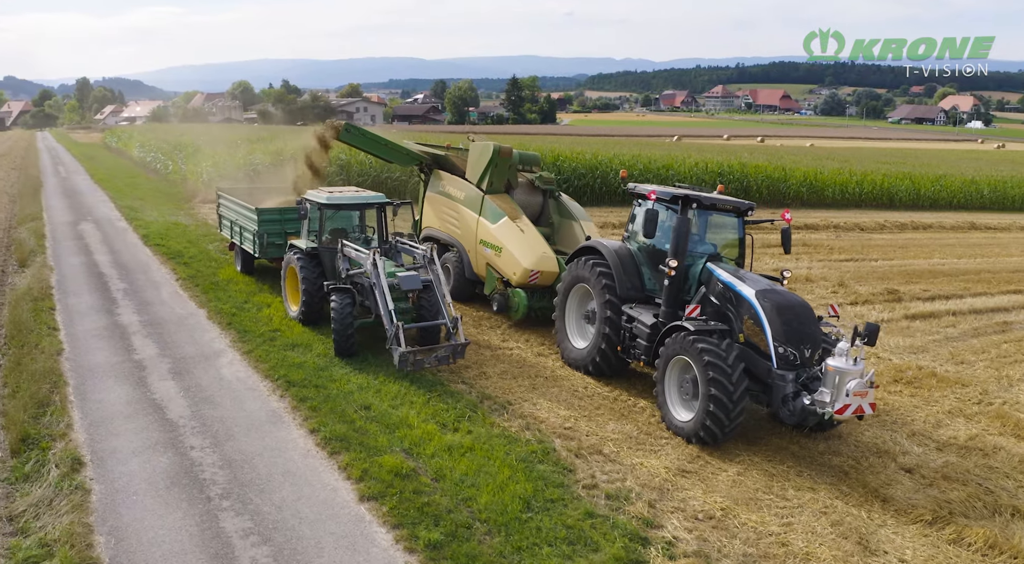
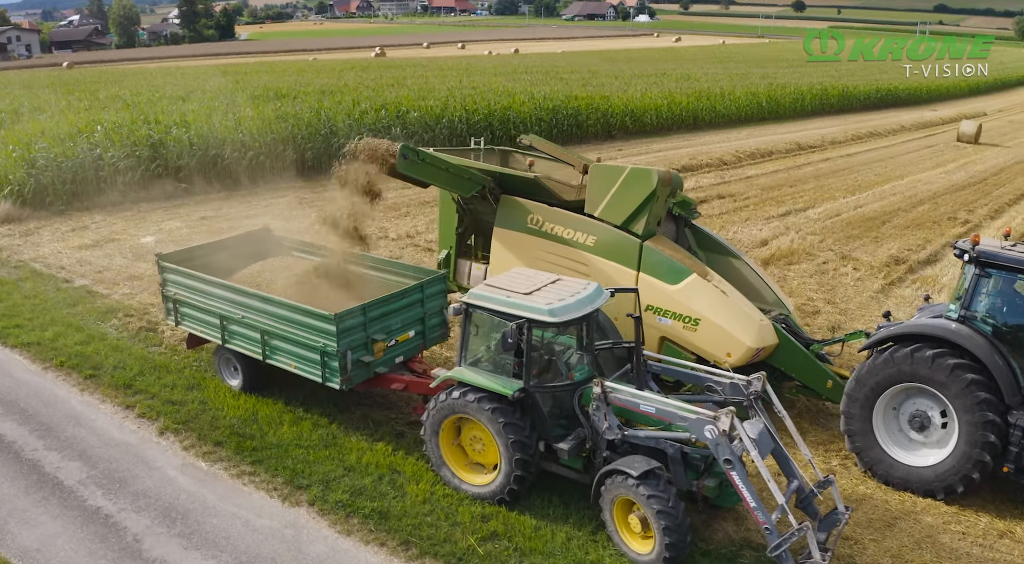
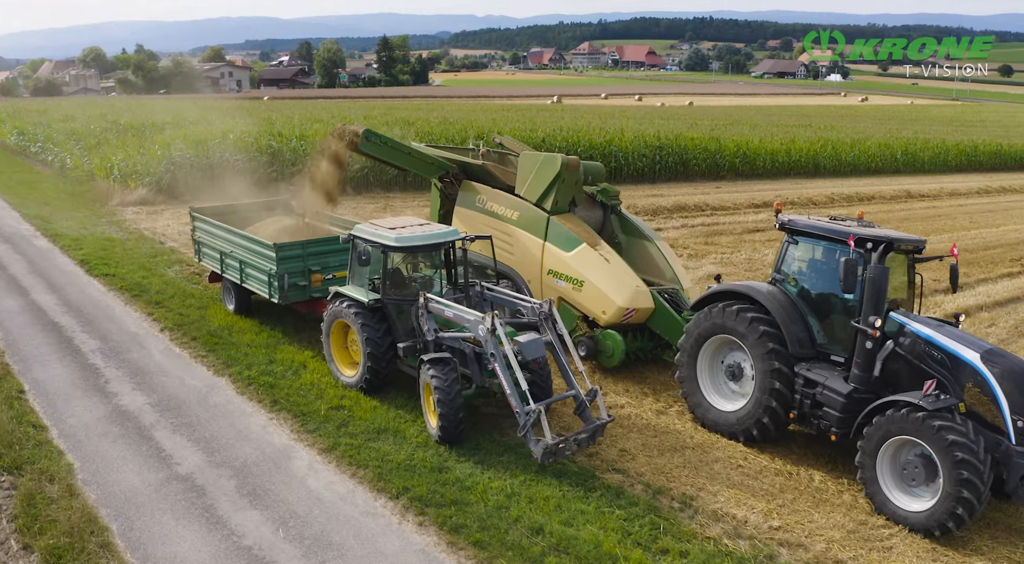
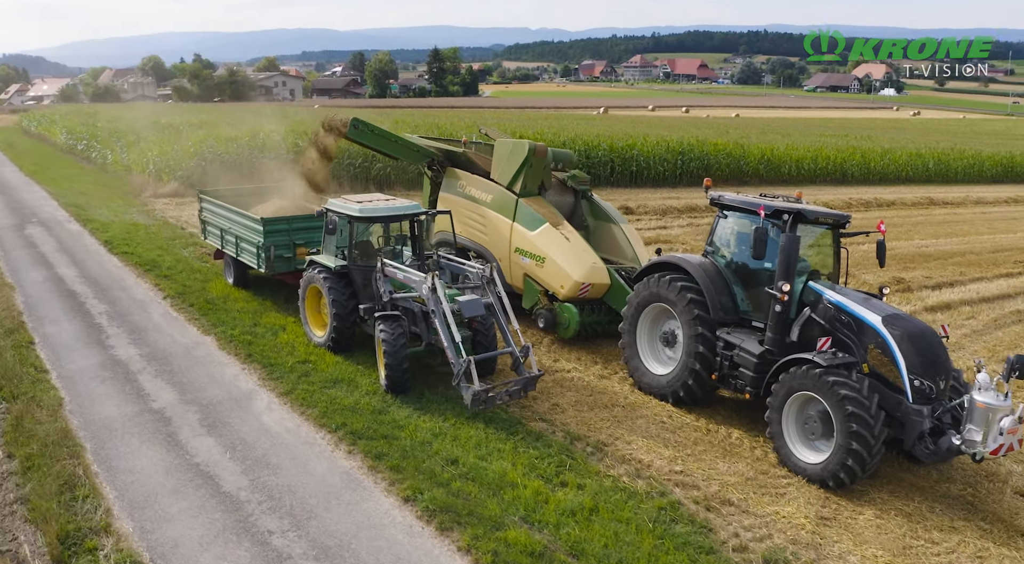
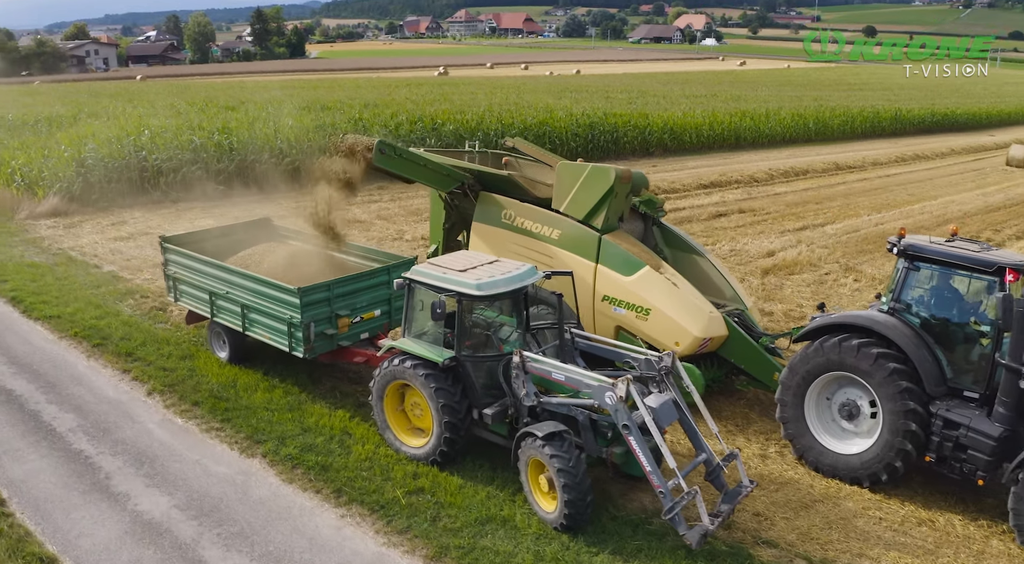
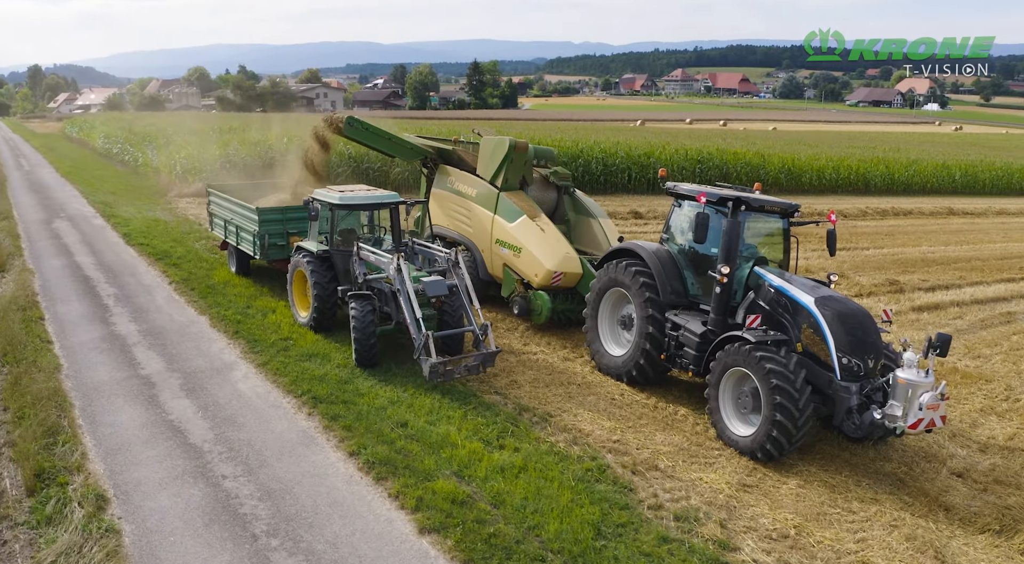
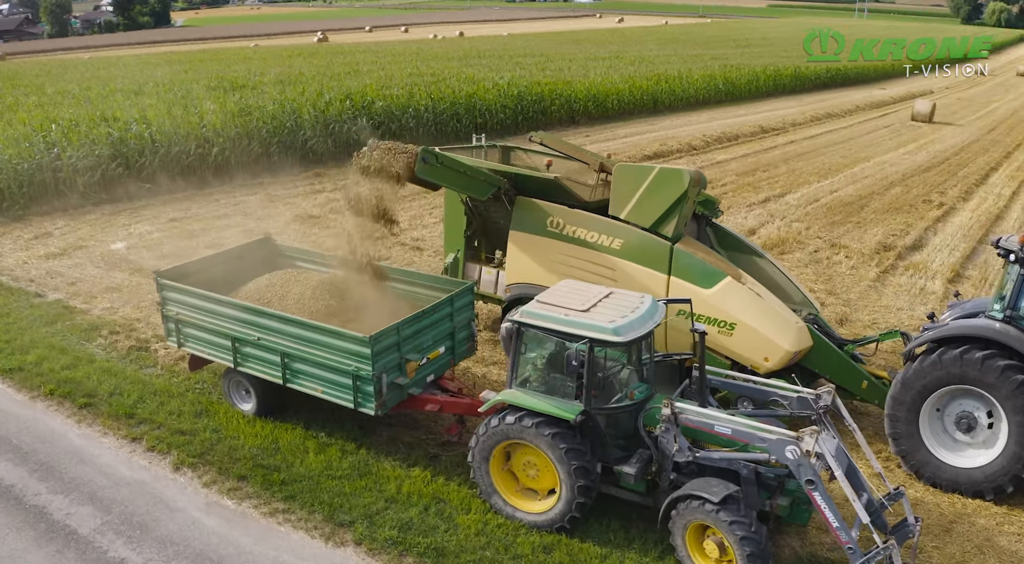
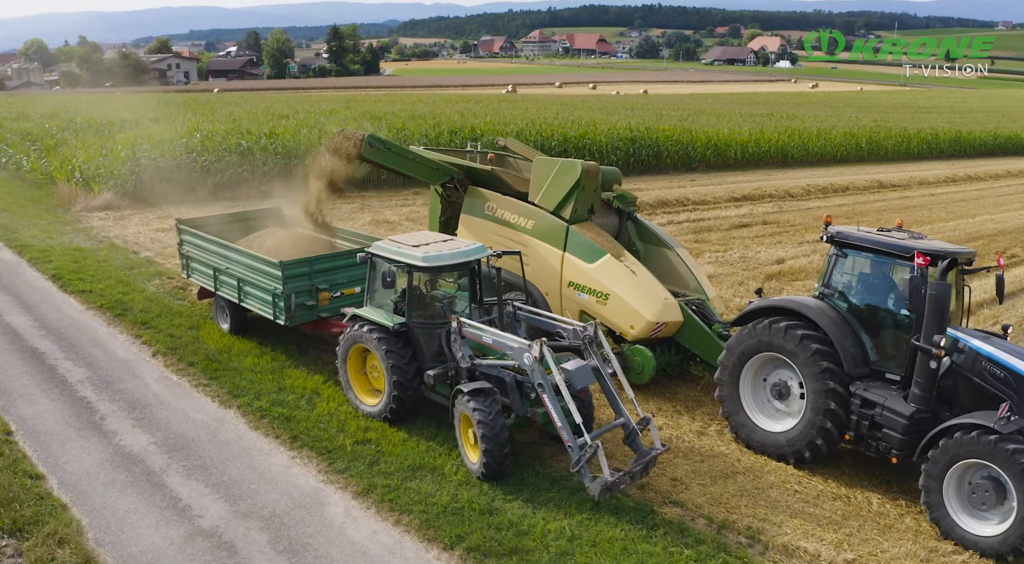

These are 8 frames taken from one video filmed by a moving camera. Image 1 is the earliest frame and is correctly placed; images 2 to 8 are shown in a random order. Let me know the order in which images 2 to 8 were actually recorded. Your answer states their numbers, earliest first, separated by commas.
6, 4, 3, 8, 5, 2, 7
